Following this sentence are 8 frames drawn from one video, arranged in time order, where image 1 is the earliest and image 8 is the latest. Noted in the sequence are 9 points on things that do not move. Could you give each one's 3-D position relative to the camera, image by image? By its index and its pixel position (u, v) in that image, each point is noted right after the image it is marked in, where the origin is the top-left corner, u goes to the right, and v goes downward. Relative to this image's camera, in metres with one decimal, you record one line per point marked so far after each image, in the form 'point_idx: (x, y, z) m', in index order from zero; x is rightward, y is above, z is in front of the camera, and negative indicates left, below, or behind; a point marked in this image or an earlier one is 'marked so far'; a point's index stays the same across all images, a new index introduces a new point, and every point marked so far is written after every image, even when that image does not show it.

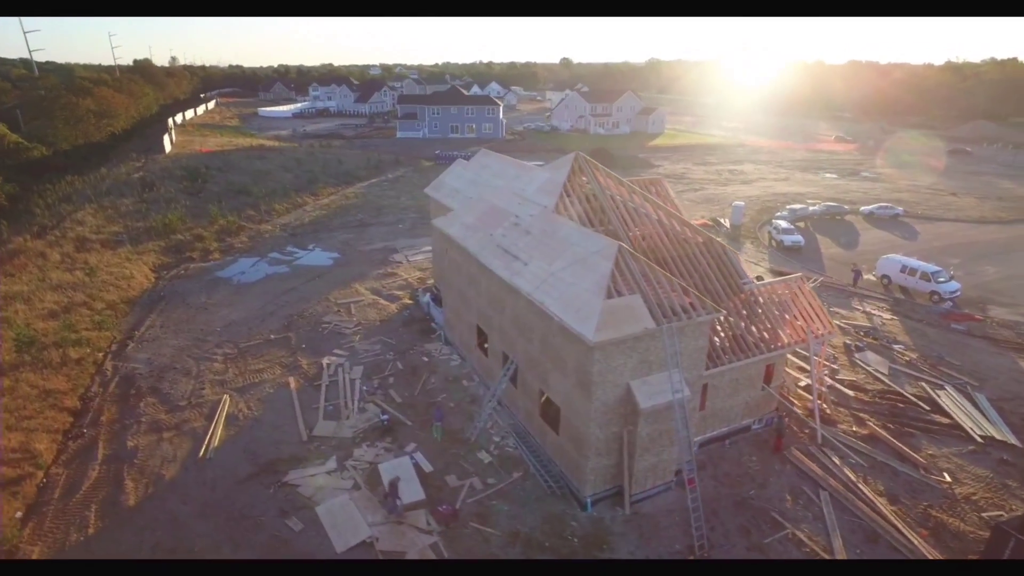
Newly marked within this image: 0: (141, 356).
0: (-9.2, -1.7, +15.1) m
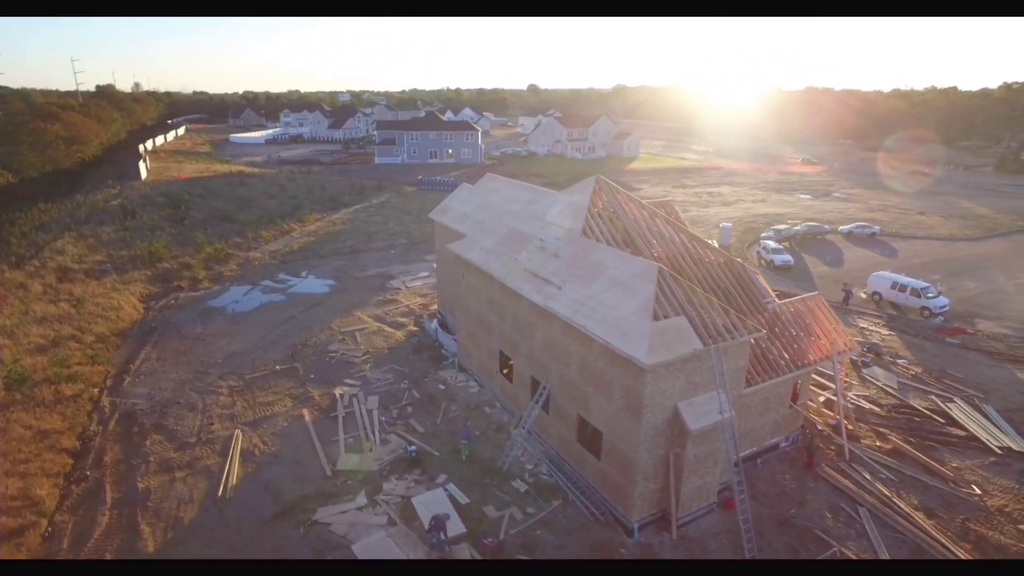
0: (-8.8, -2.5, +14.3) m
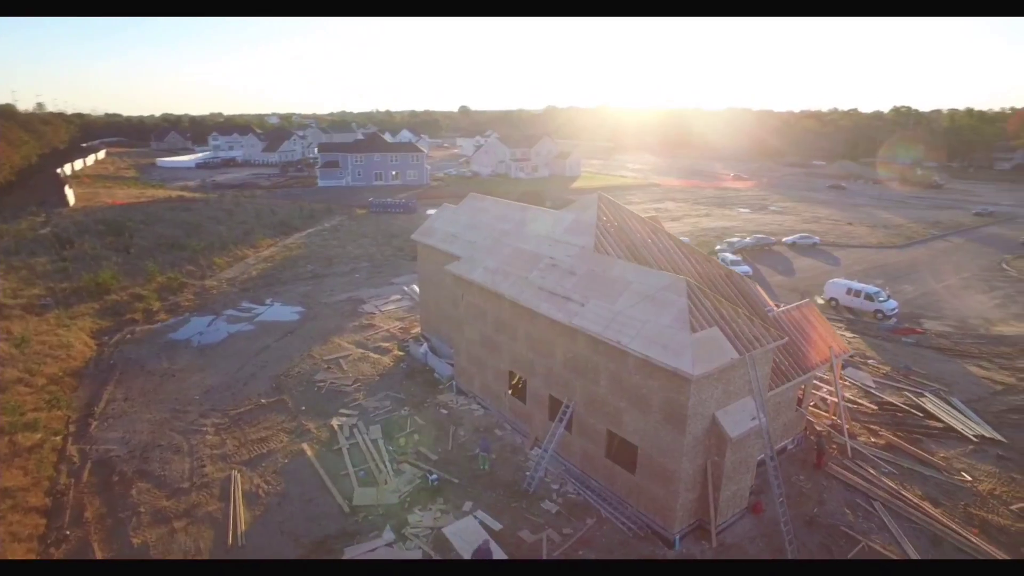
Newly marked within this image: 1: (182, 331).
0: (-8.6, -3.2, +13.1) m
1: (-10.1, -1.4, +18.7) m
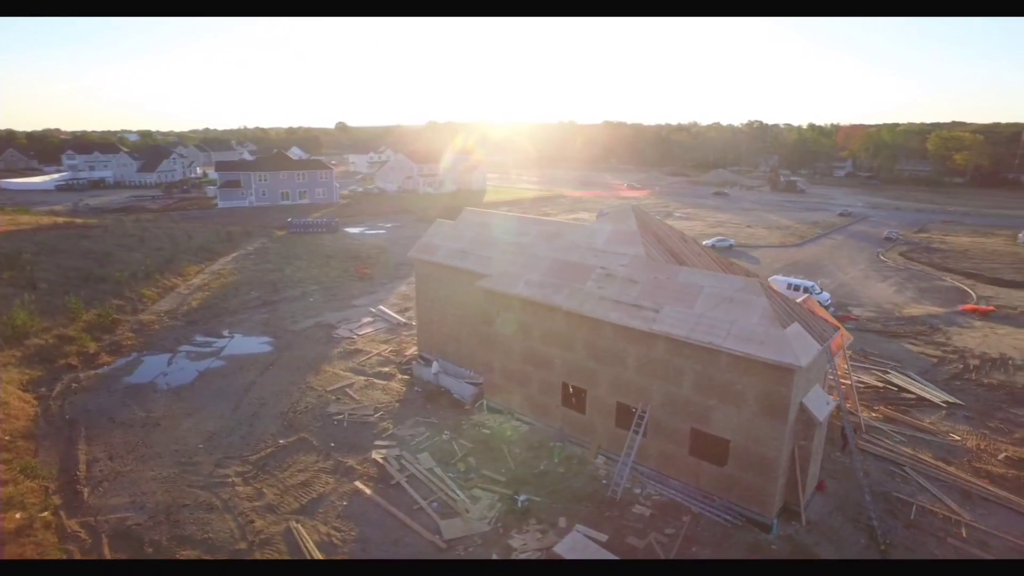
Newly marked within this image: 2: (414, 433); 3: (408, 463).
0: (-7.3, -3.9, +11.1) m
1: (-10.1, -2.4, +16.4) m
2: (-2.2, -3.2, +13.4) m
3: (-2.1, -3.6, +12.4) m
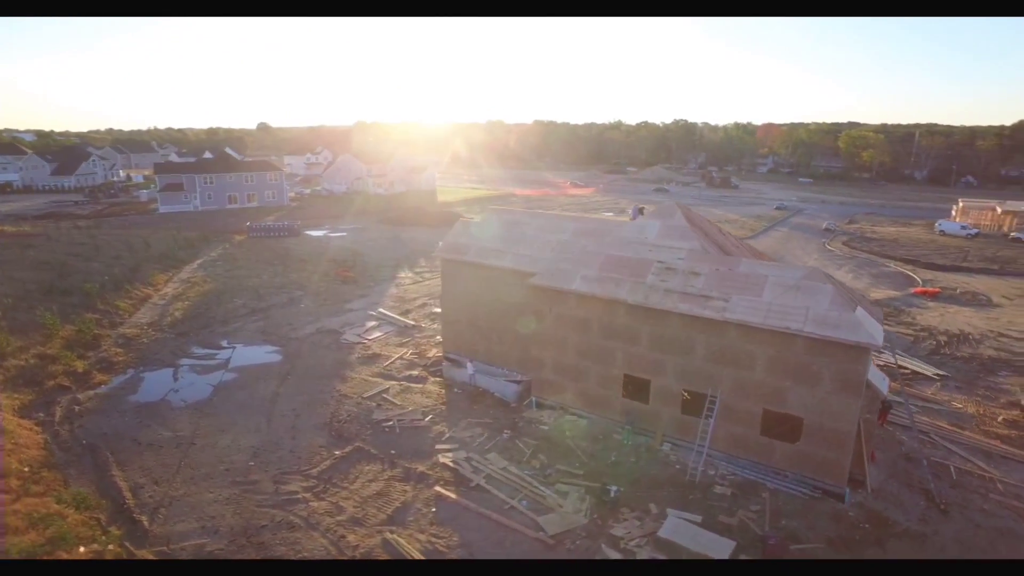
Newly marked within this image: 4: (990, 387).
0: (-5.6, -4.1, +10.3) m
1: (-9.1, -2.7, +15.1) m
2: (-0.9, -3.2, +13.3) m
3: (-0.6, -3.6, +12.2) m
4: (+13.2, -2.7, +16.7) m
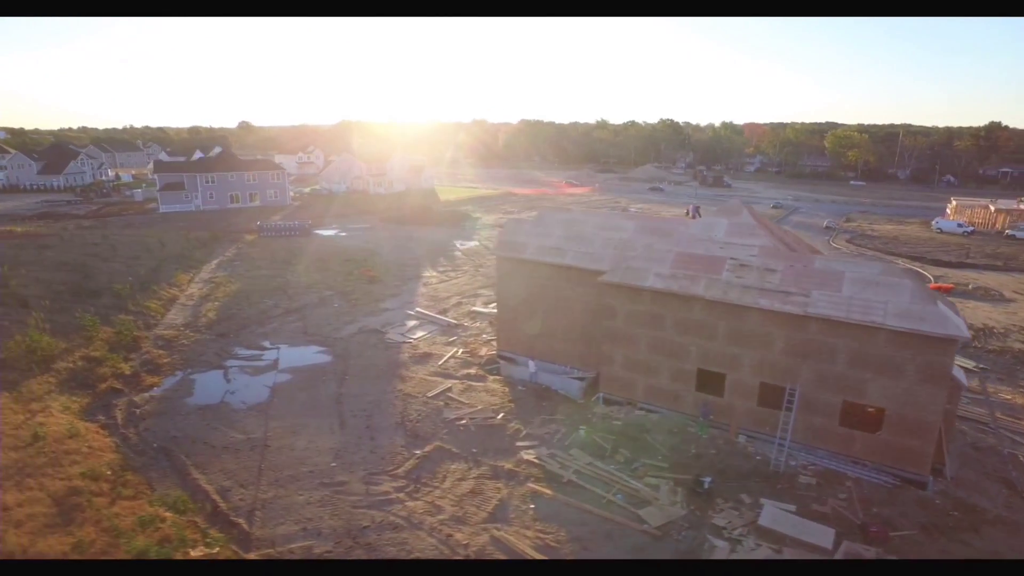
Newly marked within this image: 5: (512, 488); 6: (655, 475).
0: (-3.8, -4.1, +10.1) m
1: (-7.5, -2.7, +14.8) m
2: (+0.8, -3.1, +13.2) m
3: (+1.1, -3.5, +12.2) m
4: (+14.7, -2.6, +17.2) m
5: (0.0, -3.8, +11.4) m
6: (+2.8, -3.7, +11.8) m
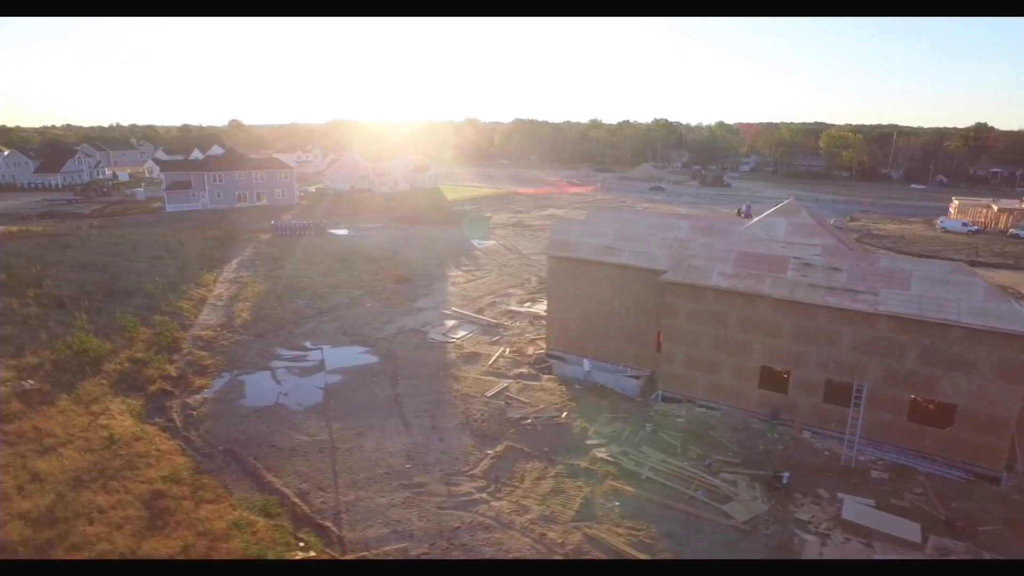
0: (-2.2, -4.0, +9.9) m
1: (-6.1, -2.6, +14.5) m
2: (+2.3, -3.1, +13.2) m
3: (+2.6, -3.4, +12.2) m
4: (+16.0, -2.5, +17.6) m
5: (+1.5, -3.7, +11.3) m
6: (+4.3, -3.6, +11.8) m
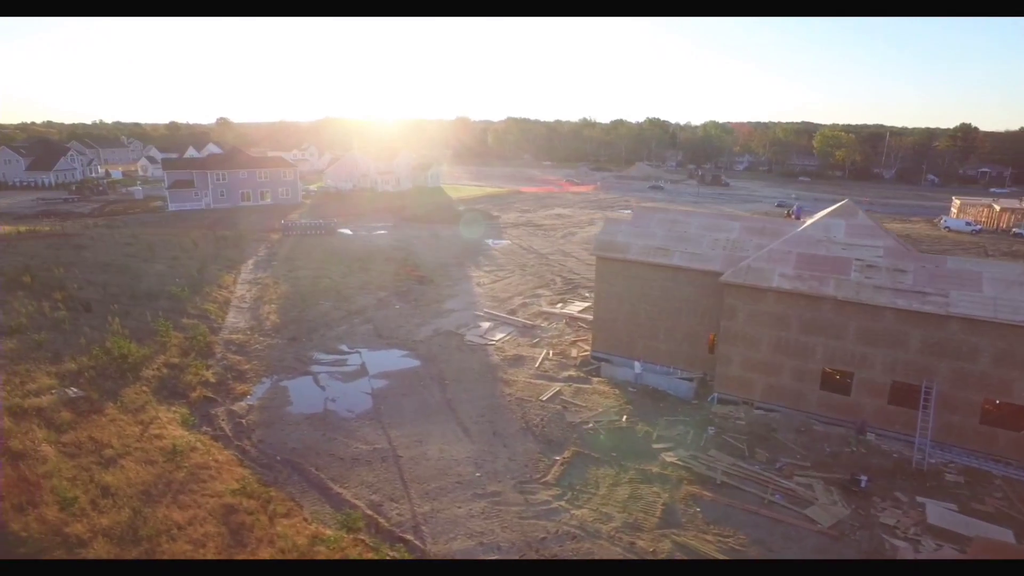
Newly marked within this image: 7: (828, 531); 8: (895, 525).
0: (-0.8, -4.1, +9.6) m
1: (-4.8, -2.7, +14.0) m
2: (+3.6, -3.1, +13.0) m
3: (+4.0, -3.5, +11.9) m
4: (+17.2, -2.5, +17.7) m
5: (+2.9, -3.8, +11.0) m
6: (+5.7, -3.7, +11.6) m
7: (+5.3, -4.1, +10.1) m
8: (+6.6, -4.1, +10.3) m
